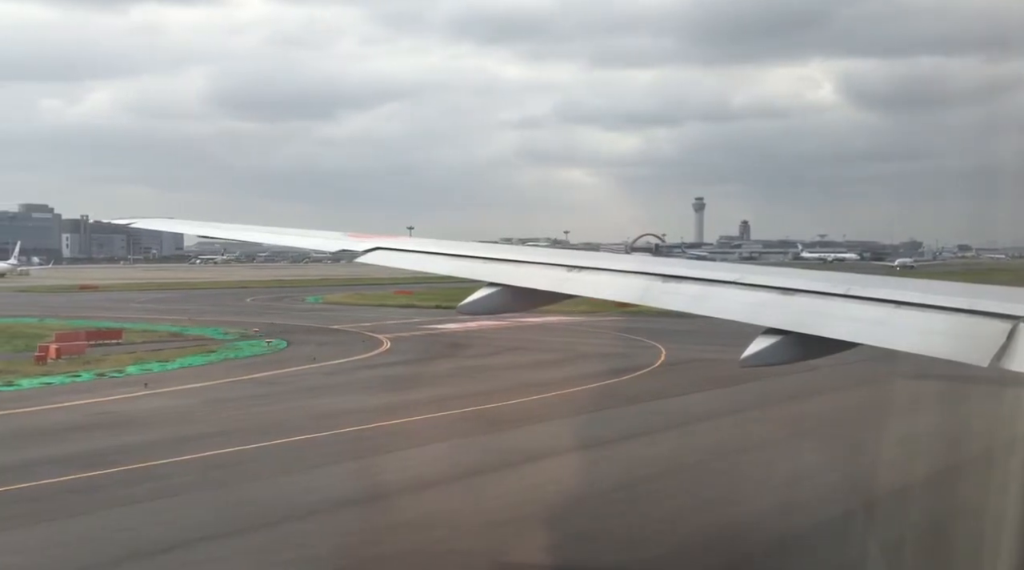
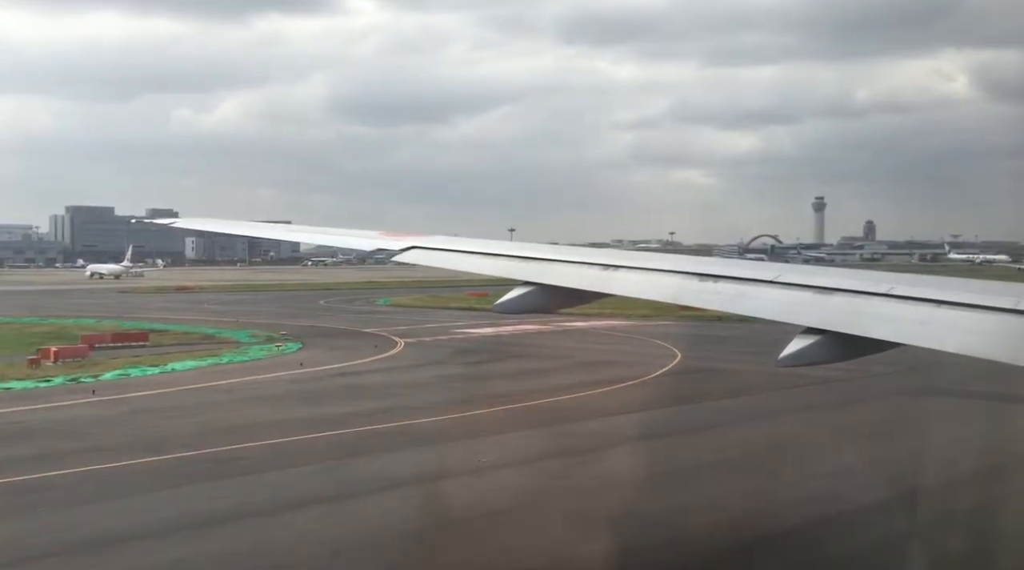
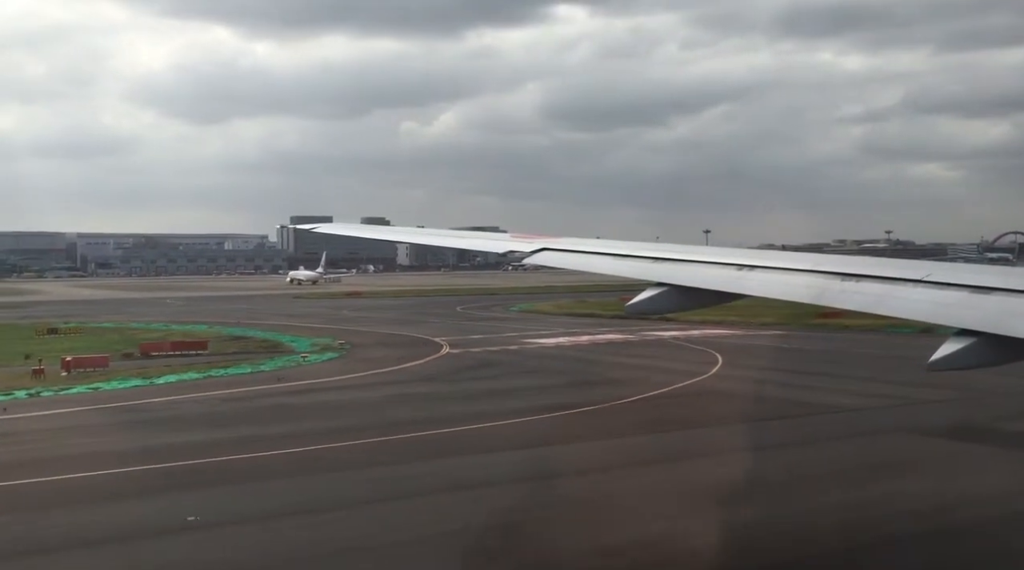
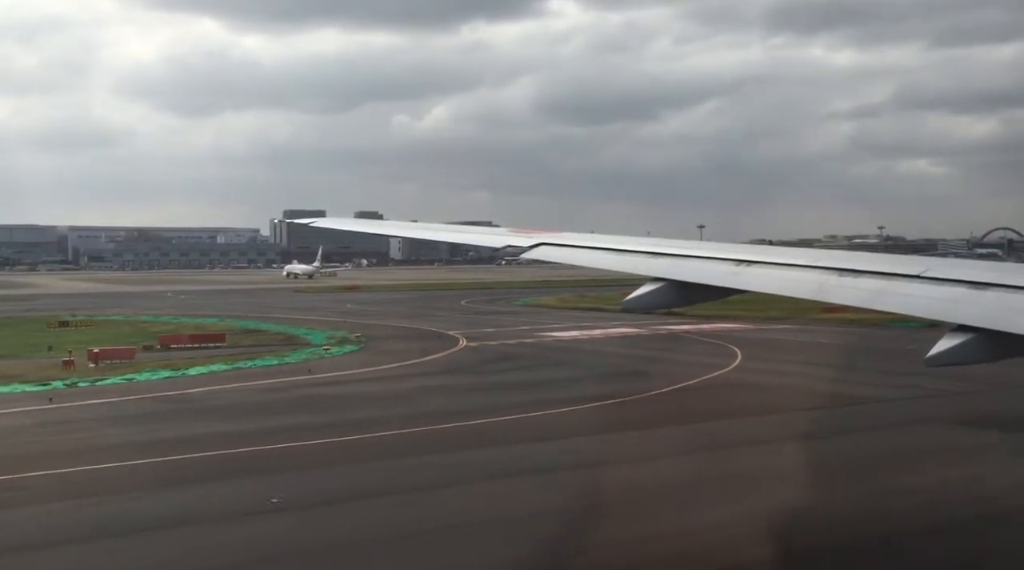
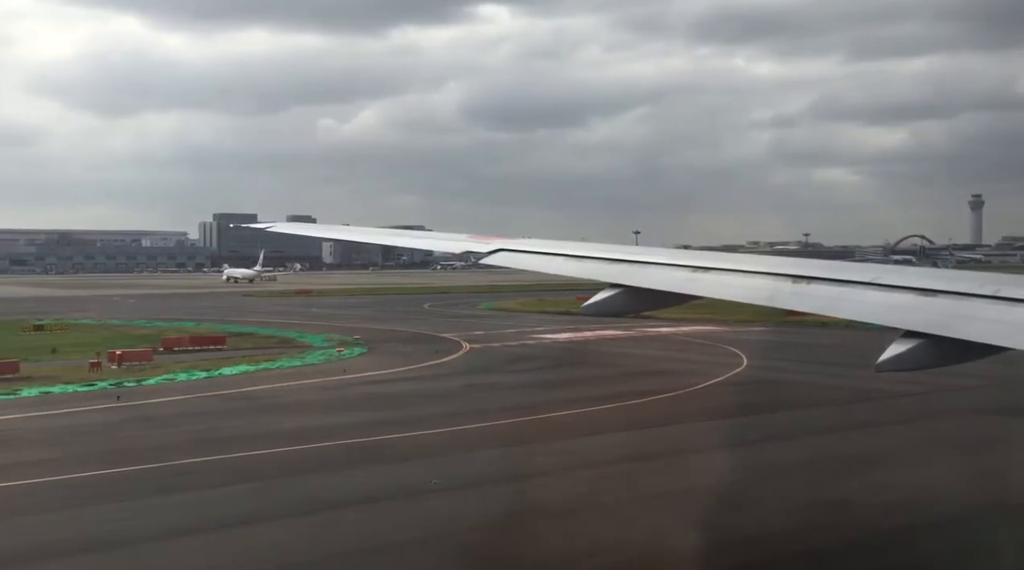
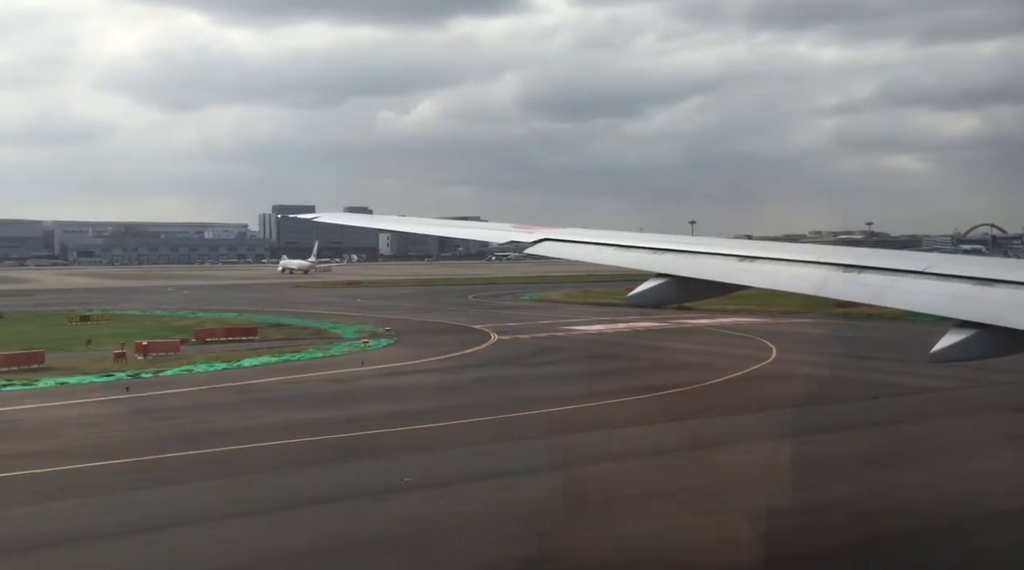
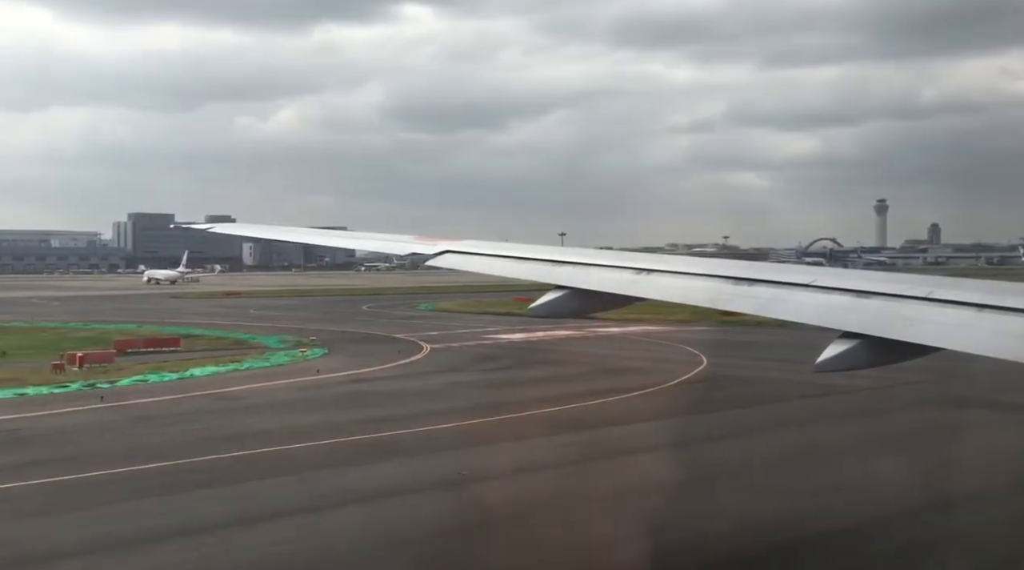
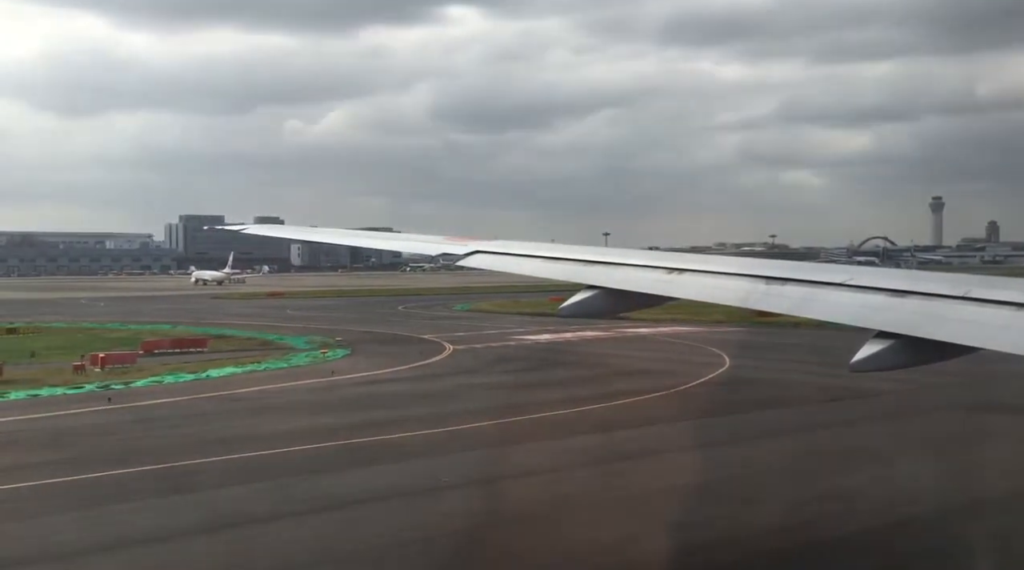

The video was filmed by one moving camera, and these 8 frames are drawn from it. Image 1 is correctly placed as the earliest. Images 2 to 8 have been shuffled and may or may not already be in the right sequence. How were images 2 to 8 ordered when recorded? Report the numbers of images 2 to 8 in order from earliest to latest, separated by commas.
2, 7, 8, 5, 6, 4, 3
